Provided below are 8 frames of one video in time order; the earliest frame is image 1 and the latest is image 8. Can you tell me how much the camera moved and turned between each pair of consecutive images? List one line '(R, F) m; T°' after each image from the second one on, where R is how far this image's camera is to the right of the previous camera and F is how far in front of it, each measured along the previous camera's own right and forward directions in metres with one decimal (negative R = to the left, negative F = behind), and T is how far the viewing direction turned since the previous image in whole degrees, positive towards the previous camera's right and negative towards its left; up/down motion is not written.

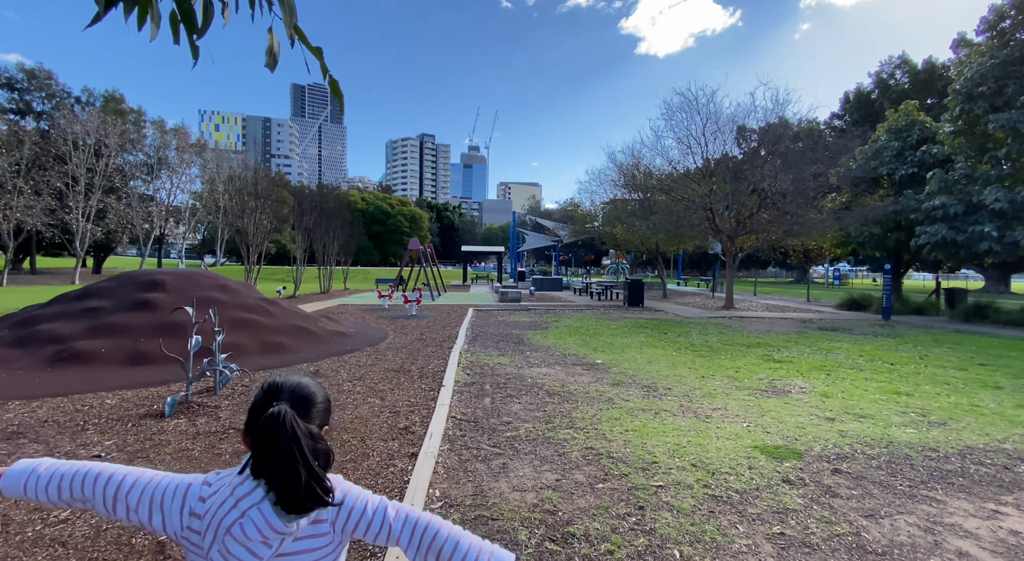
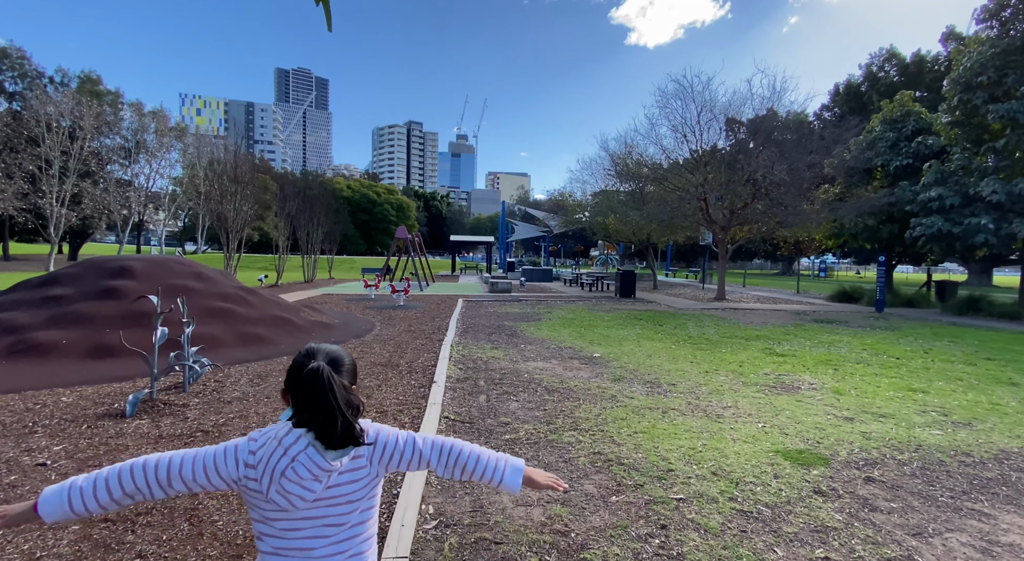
(-0.1, +0.4) m; +1°
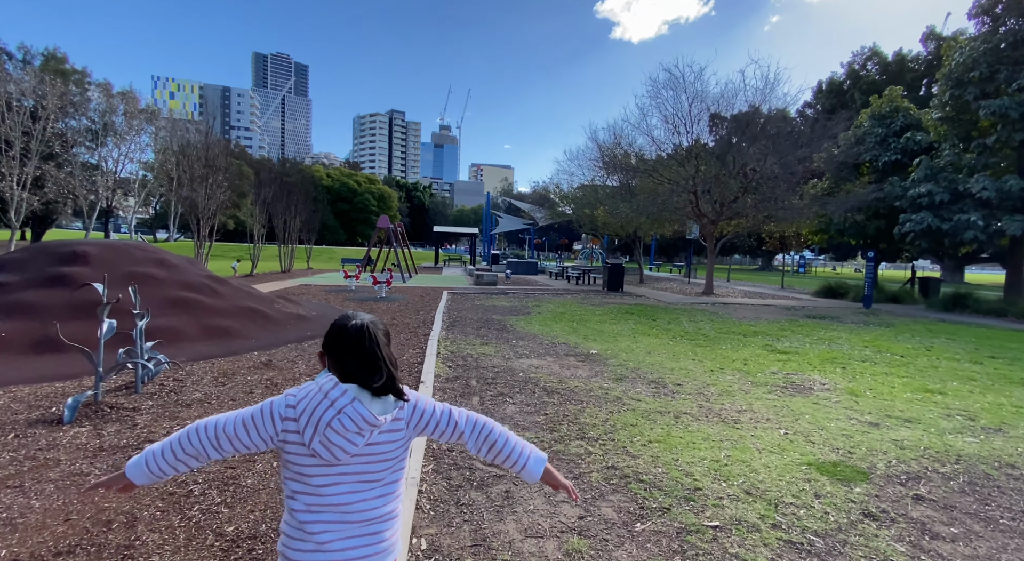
(-0.1, +0.5) m; +2°
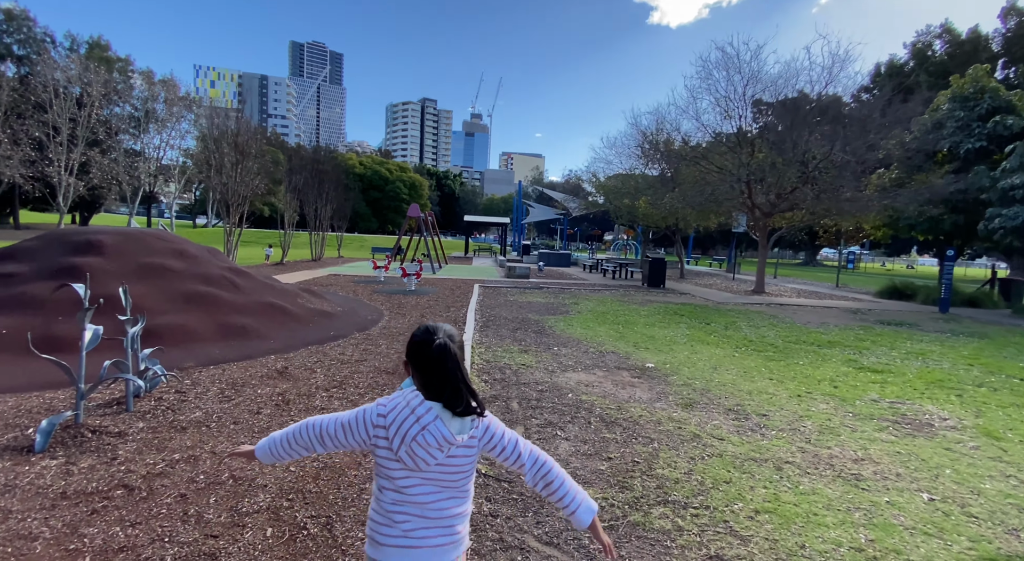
(-0.2, +0.9) m; -3°
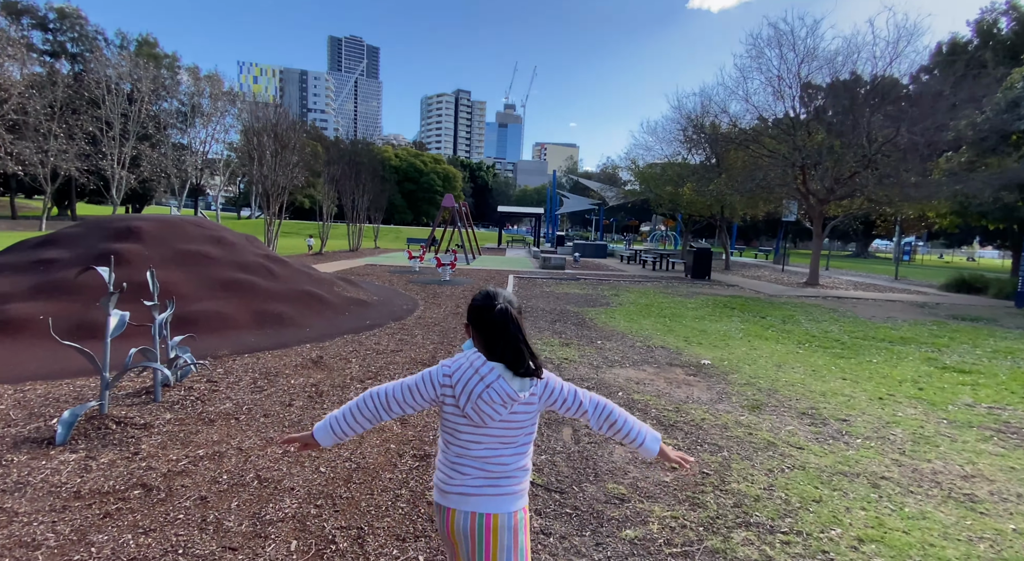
(-0.1, +0.4) m; -4°
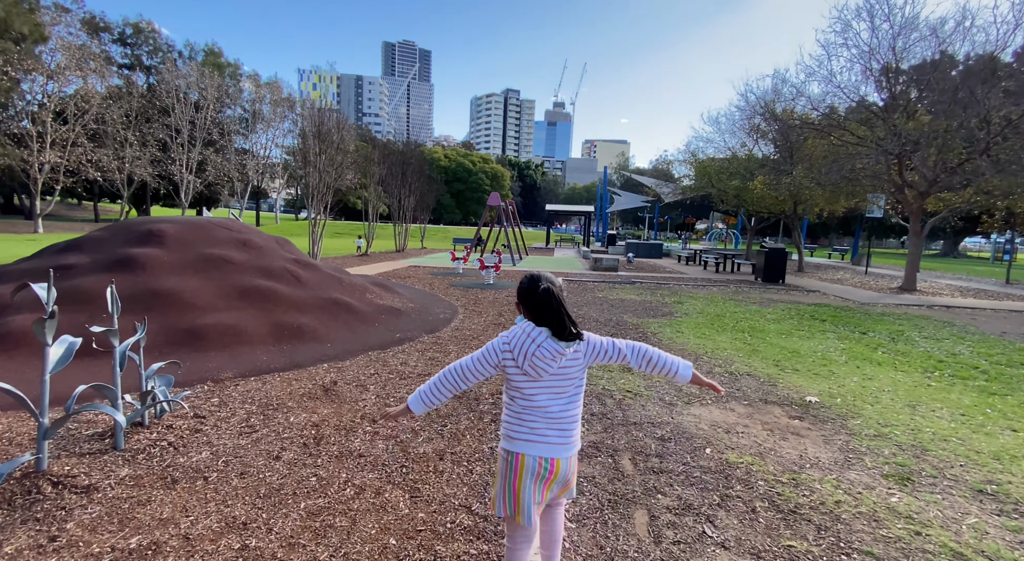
(0.0, +1.1) m; -5°
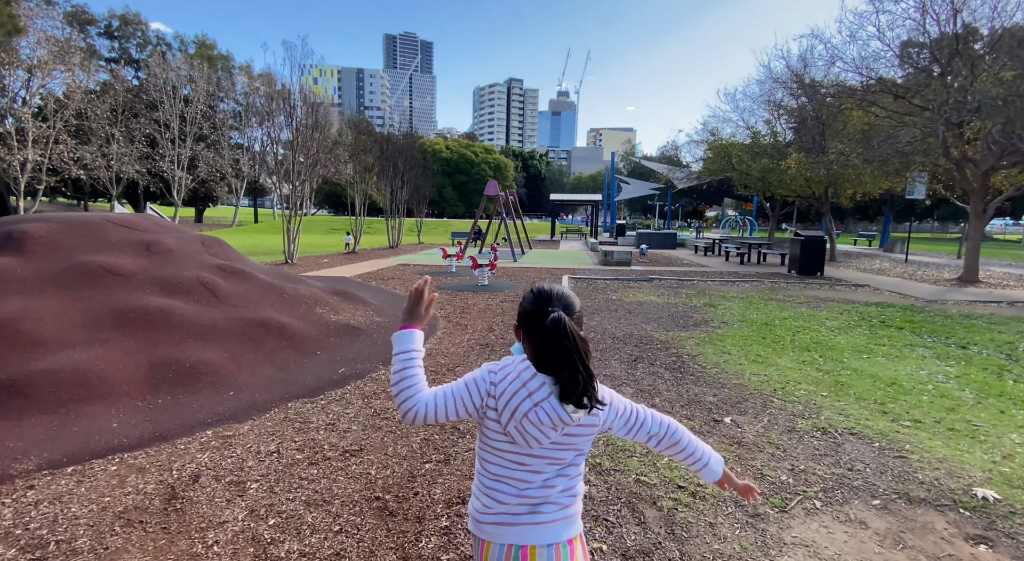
(+0.2, +2.0) m; -1°
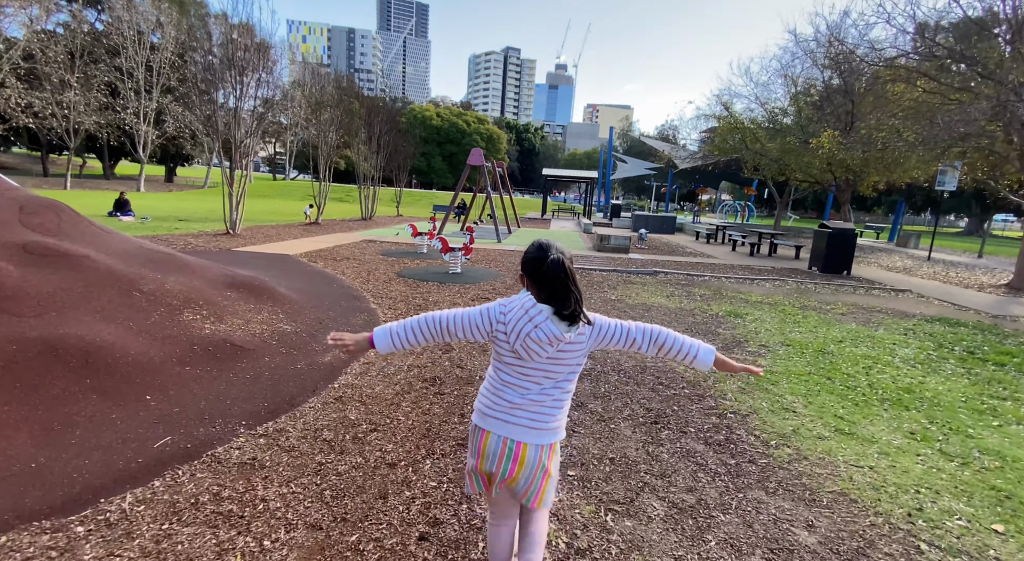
(+0.2, +2.1) m; +1°
